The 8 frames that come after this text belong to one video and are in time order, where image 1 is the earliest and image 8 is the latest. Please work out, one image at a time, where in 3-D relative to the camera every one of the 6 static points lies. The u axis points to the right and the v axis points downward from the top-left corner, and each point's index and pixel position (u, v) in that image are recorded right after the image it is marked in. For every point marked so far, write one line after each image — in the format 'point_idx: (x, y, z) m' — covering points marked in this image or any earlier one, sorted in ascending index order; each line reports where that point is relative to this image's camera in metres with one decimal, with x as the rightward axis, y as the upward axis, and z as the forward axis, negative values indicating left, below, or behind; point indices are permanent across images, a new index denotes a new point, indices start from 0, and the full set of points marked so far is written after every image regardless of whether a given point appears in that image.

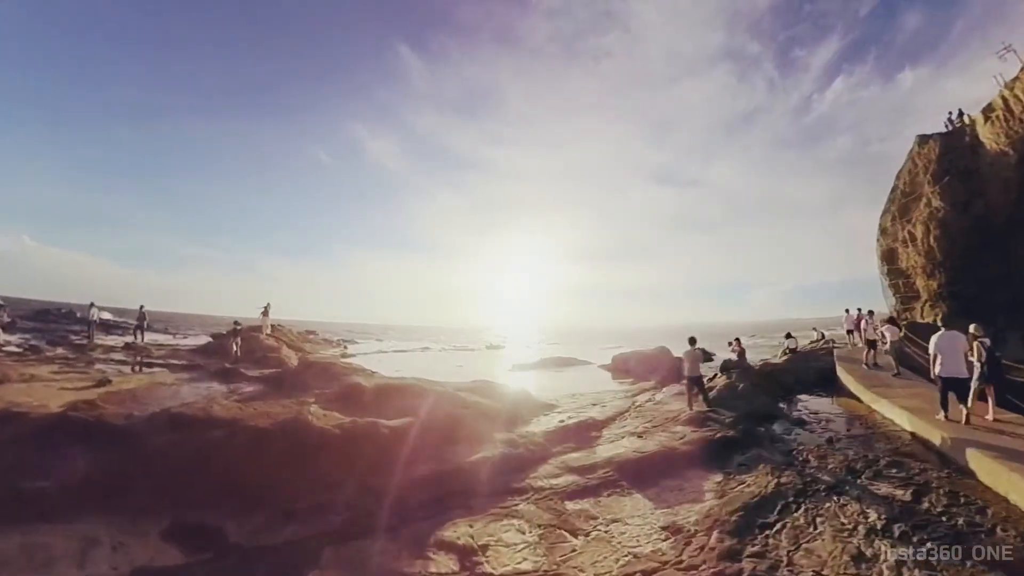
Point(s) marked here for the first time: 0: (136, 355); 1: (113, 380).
0: (-14.4, -2.6, +19.4) m
1: (-10.3, -2.5, +12.9) m
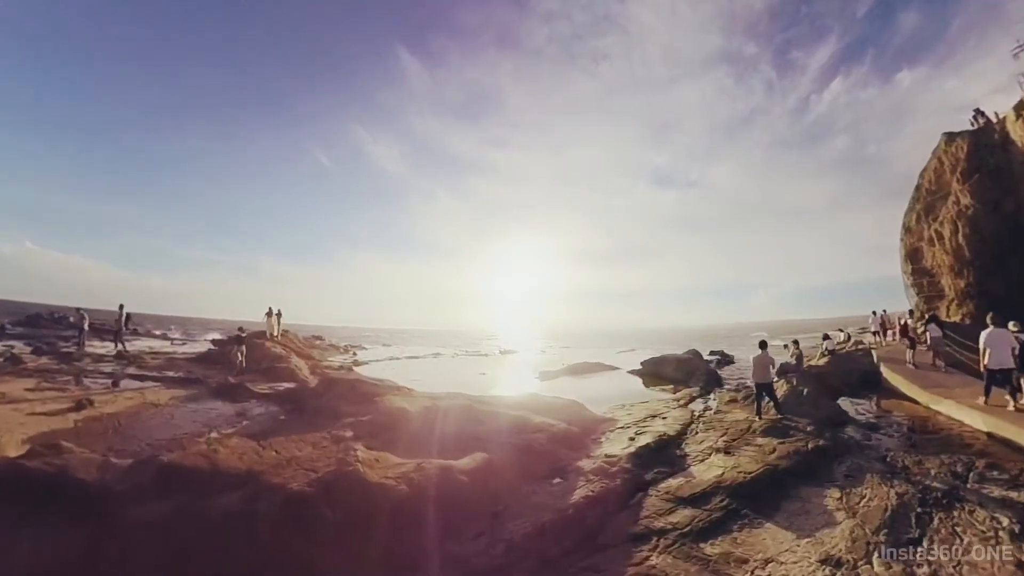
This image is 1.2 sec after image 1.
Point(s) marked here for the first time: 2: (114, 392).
0: (-13.1, -2.7, +17.2) m
1: (-8.9, -2.5, +10.8) m
2: (-9.7, -2.6, +12.3) m
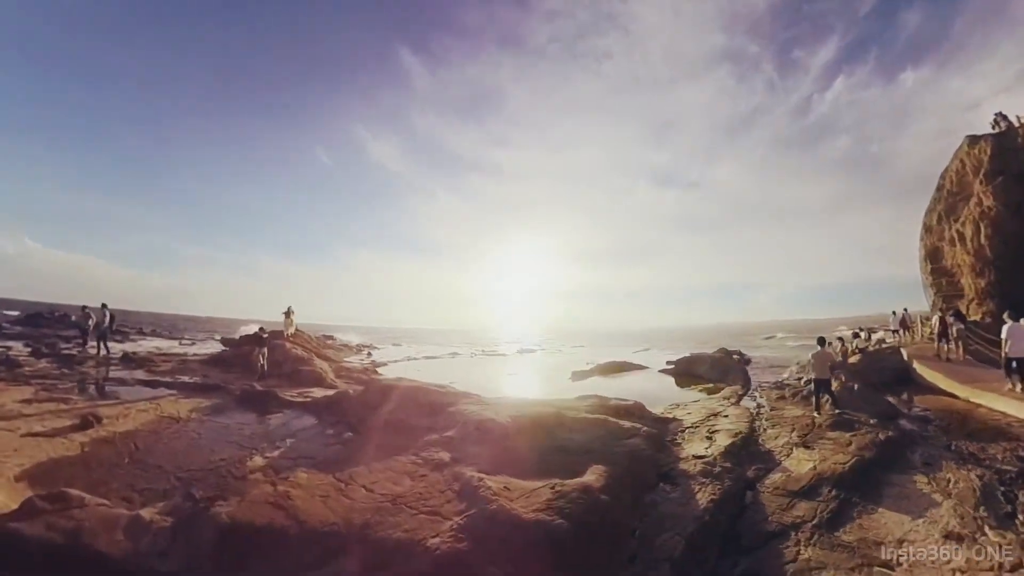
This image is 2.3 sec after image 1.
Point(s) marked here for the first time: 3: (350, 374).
0: (-11.5, -2.6, +15.5) m
1: (-7.3, -2.4, +9.1) m
2: (-8.1, -2.5, +10.6) m
3: (-6.2, -3.3, +19.4) m
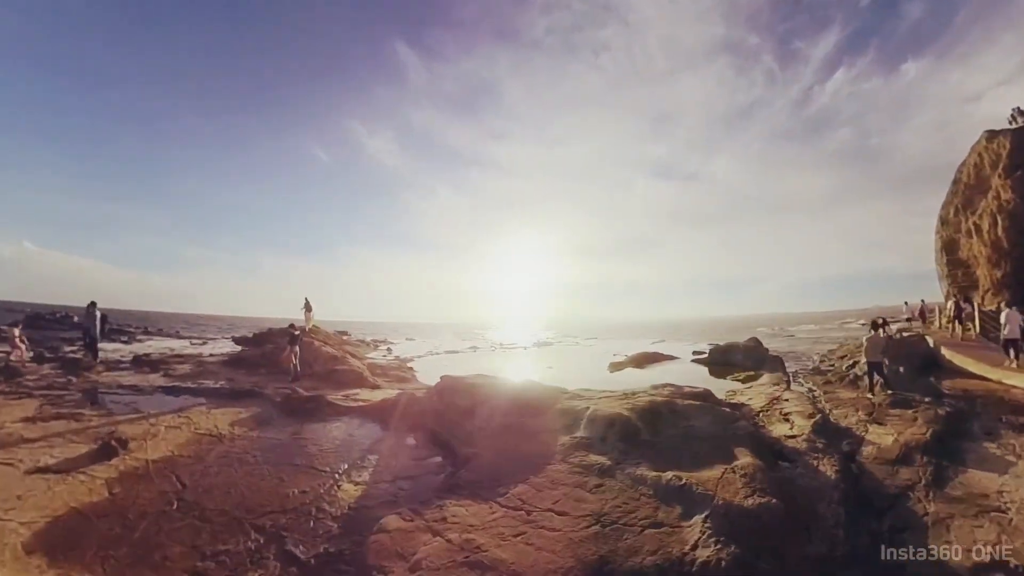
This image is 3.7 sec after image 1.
0: (-9.7, -2.4, +13.7) m
1: (-5.5, -2.2, +7.3) m
2: (-6.3, -2.3, +8.7) m
3: (-4.4, -2.9, +17.6) m
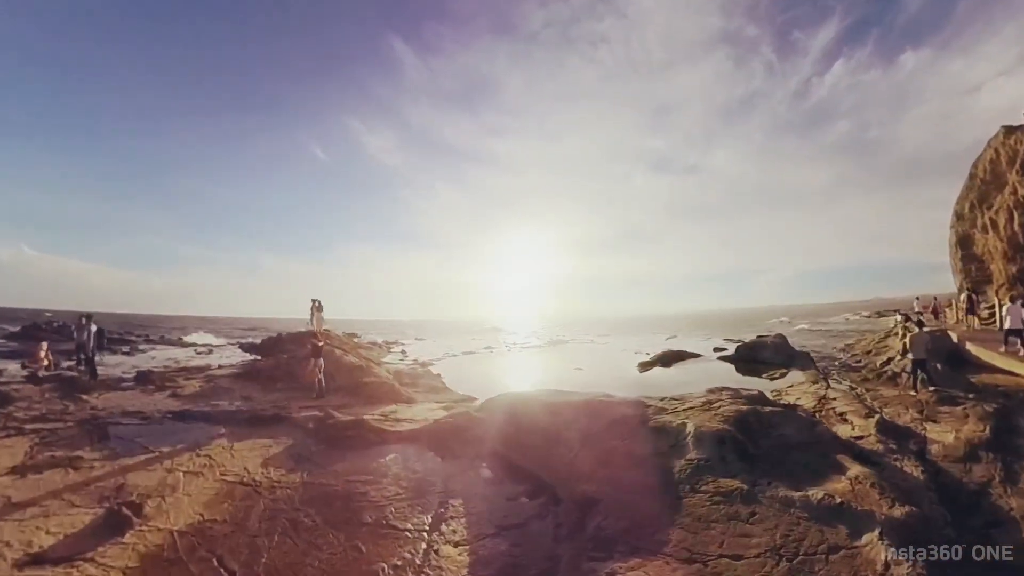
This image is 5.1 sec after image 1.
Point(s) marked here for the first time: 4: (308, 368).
0: (-8.4, -2.6, +12.2) m
1: (-4.2, -2.4, +5.8) m
2: (-5.0, -2.5, +7.3) m
3: (-3.1, -3.1, +16.2) m
4: (-5.8, -2.3, +14.2) m
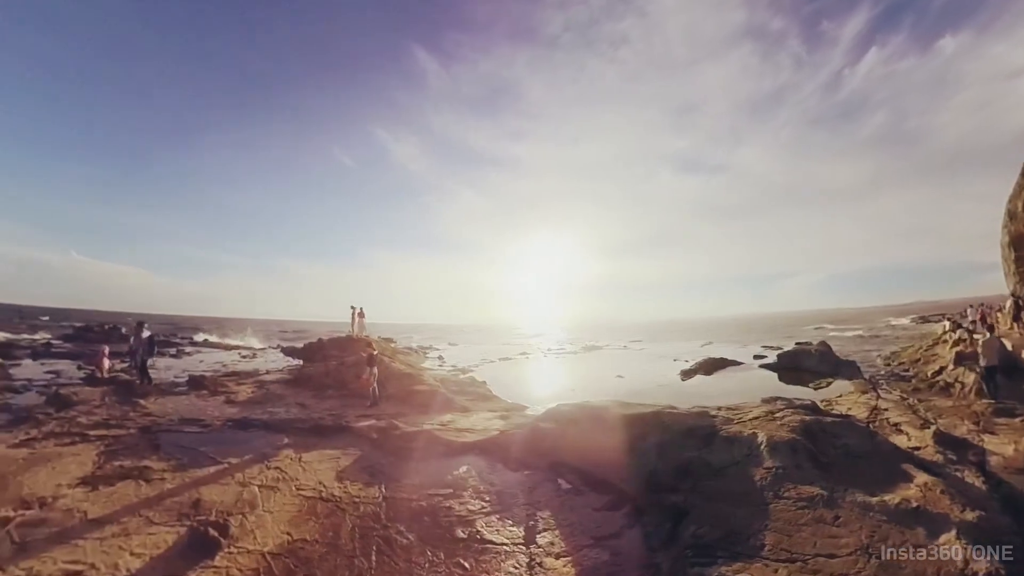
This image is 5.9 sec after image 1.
0: (-7.0, -2.7, +12.1) m
1: (-3.1, -2.5, +5.5) m
2: (-3.8, -2.6, +7.0) m
3: (-1.5, -3.2, +15.8) m
4: (-4.3, -2.4, +14.0) m
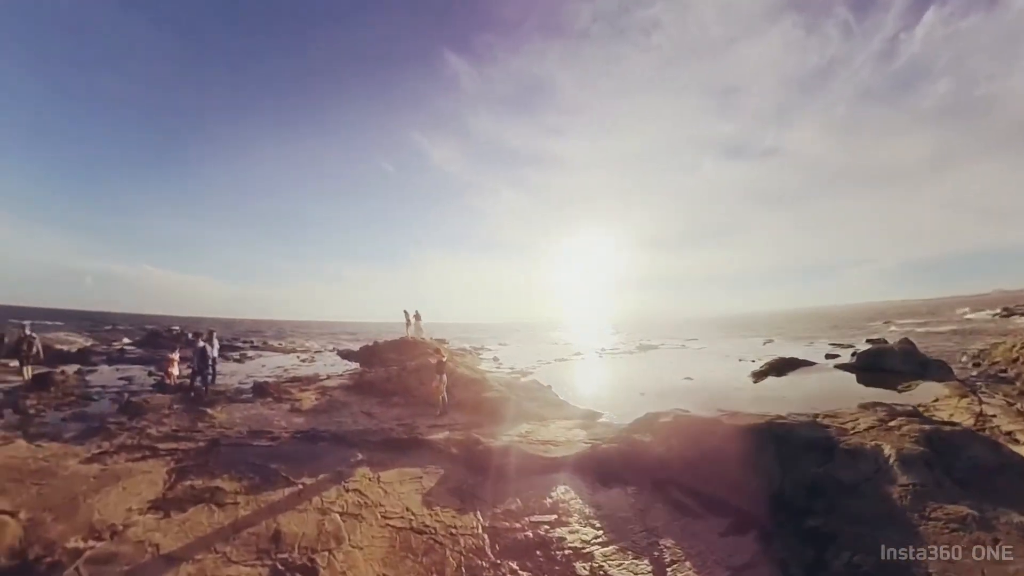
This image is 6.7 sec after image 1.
0: (-5.2, -2.8, +11.6) m
1: (-1.9, -2.5, +4.7) m
2: (-2.5, -2.6, +6.3) m
3: (+0.6, -3.2, +14.8) m
4: (-2.4, -2.4, +13.3) m
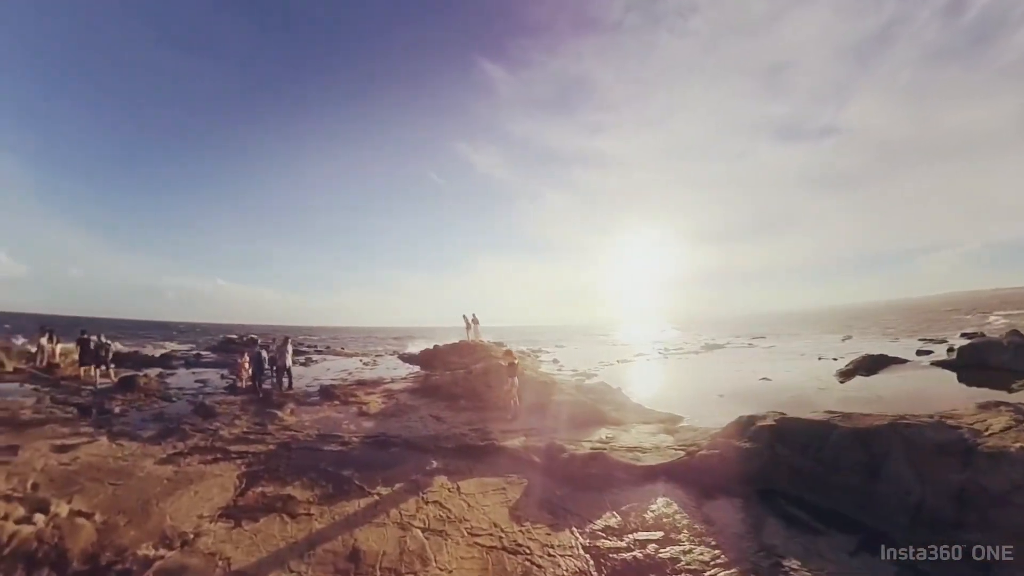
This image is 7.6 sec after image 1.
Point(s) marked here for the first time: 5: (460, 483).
0: (-3.6, -2.8, +11.3) m
1: (-1.0, -2.4, +4.1) m
2: (-1.4, -2.5, +5.7) m
3: (+2.5, -3.0, +13.9) m
4: (-0.6, -2.4, +12.6) m
5: (-0.7, -2.5, +6.5) m
